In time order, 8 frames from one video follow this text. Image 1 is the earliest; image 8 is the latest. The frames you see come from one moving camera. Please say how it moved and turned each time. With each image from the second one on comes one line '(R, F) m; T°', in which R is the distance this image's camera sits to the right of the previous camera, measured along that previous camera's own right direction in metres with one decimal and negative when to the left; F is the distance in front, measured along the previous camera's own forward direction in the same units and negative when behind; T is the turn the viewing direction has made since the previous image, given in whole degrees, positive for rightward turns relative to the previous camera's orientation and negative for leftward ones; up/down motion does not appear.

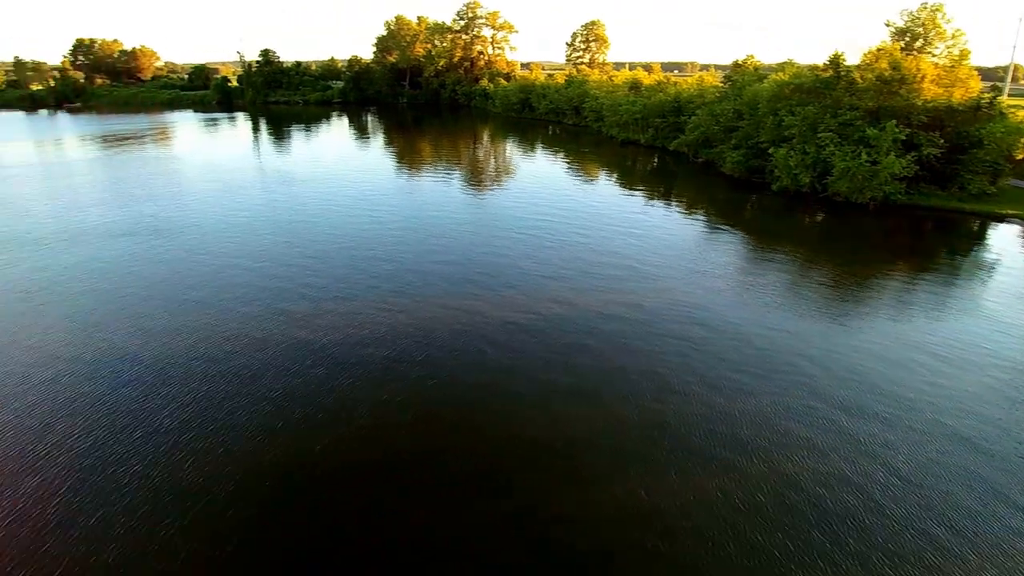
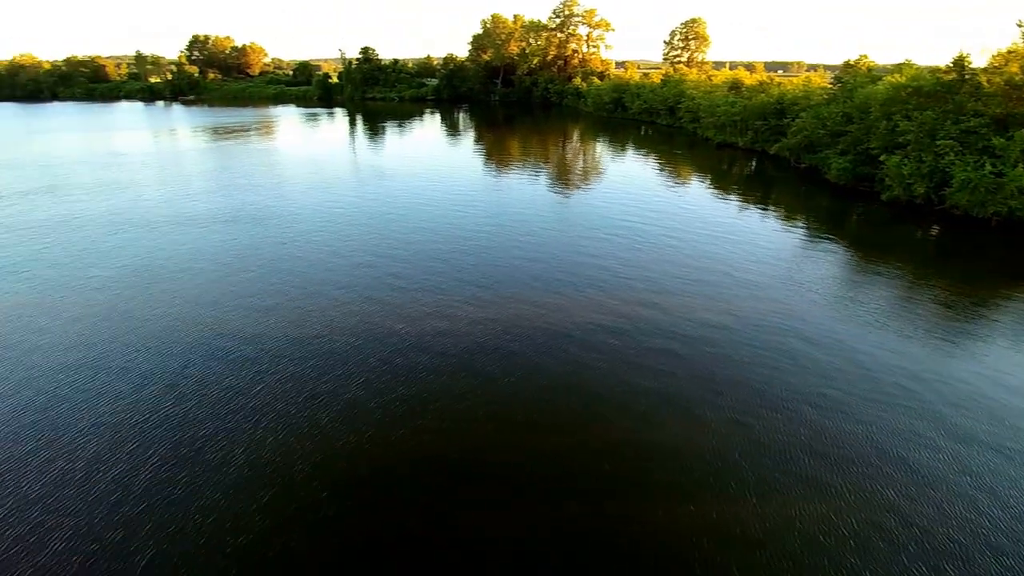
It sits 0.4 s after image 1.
(+0.1, +0.7) m; -8°
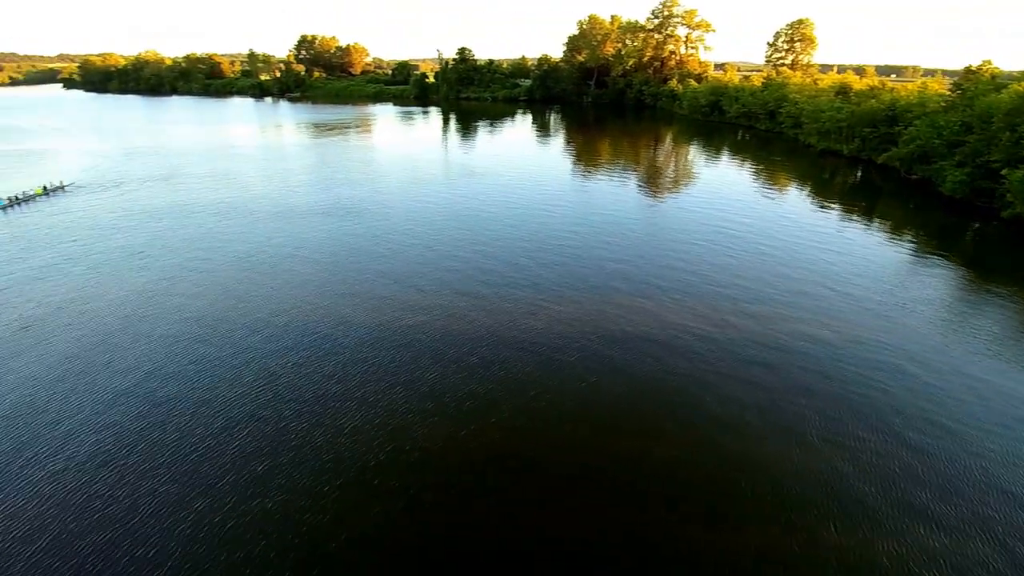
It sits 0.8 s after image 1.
(+0.3, +0.1) m; -9°
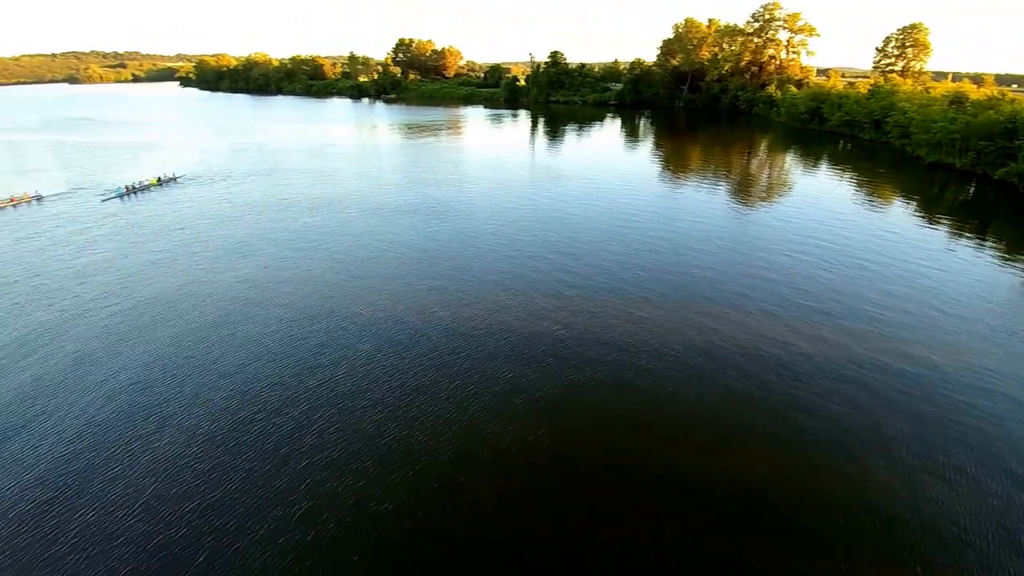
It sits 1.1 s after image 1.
(+0.3, -0.3) m; -8°
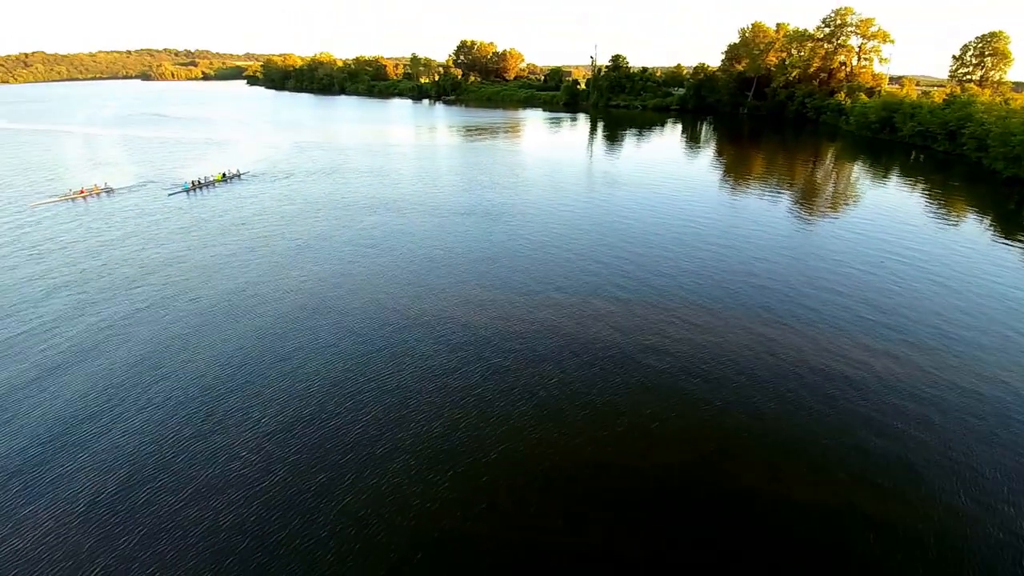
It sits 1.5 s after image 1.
(+0.3, -0.3) m; -5°
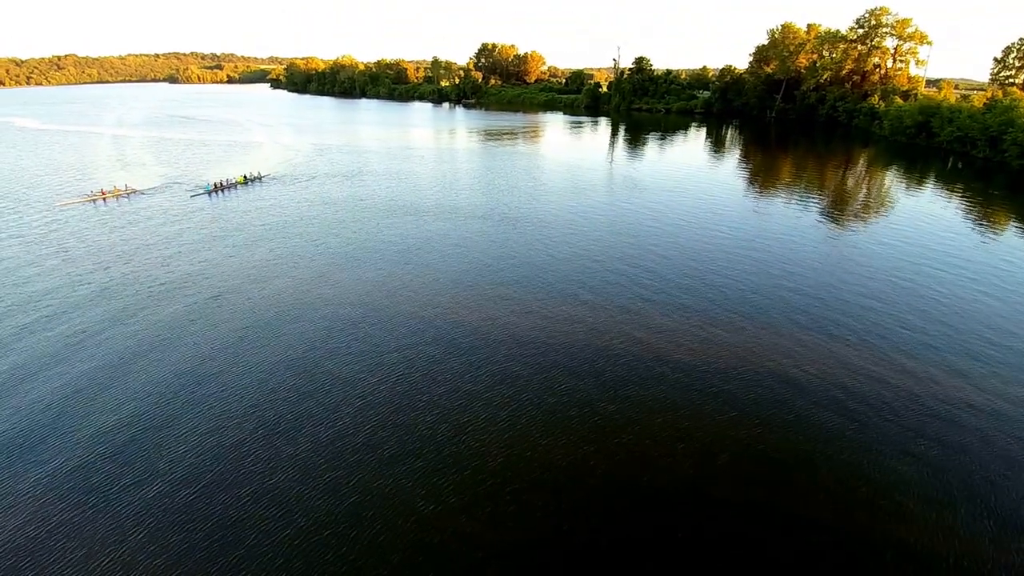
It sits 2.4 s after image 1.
(-0.1, +0.3) m; -2°
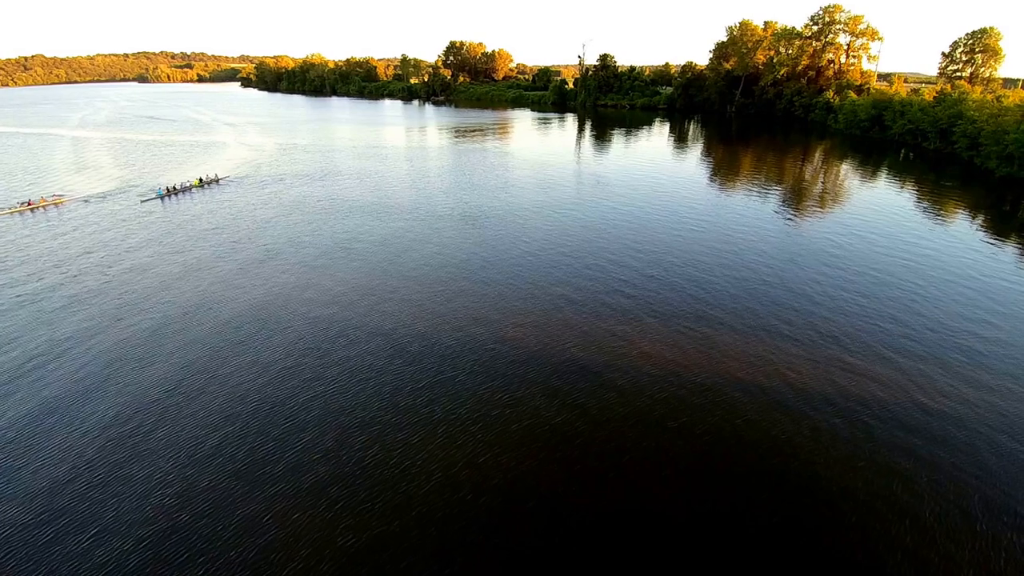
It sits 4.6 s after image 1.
(+0.2, +0.1) m; +3°
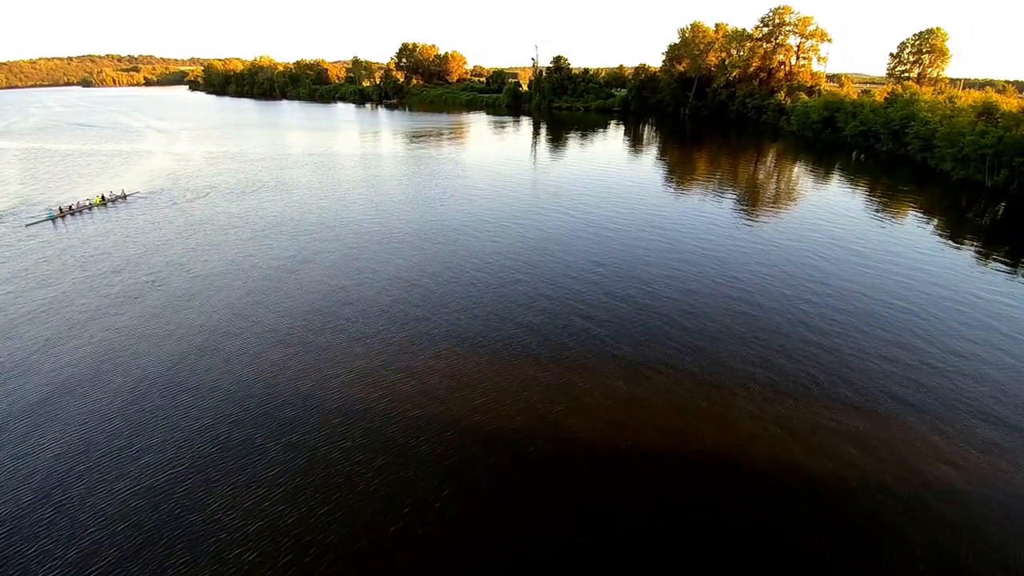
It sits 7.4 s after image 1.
(+0.3, +1.2) m; +4°
